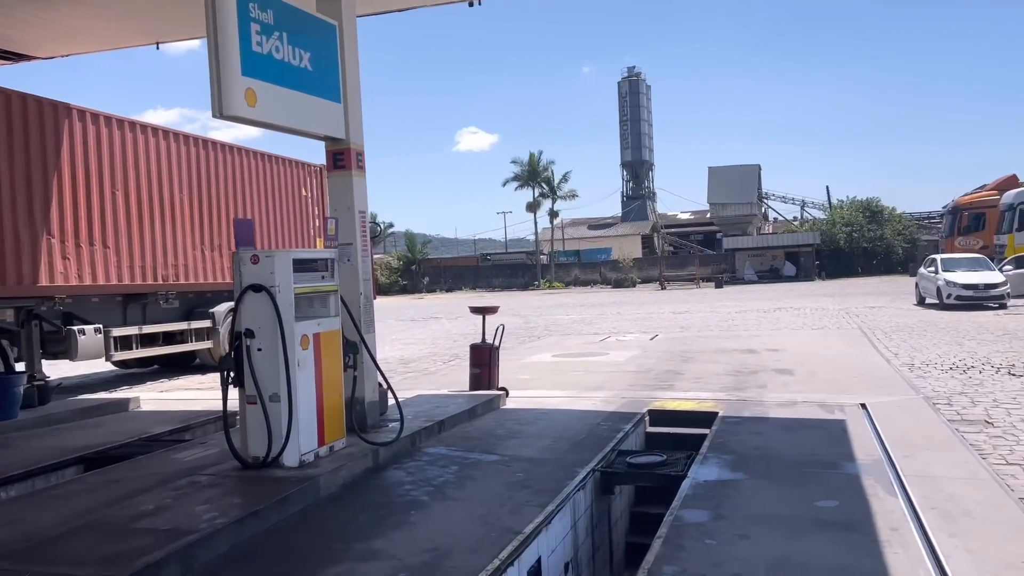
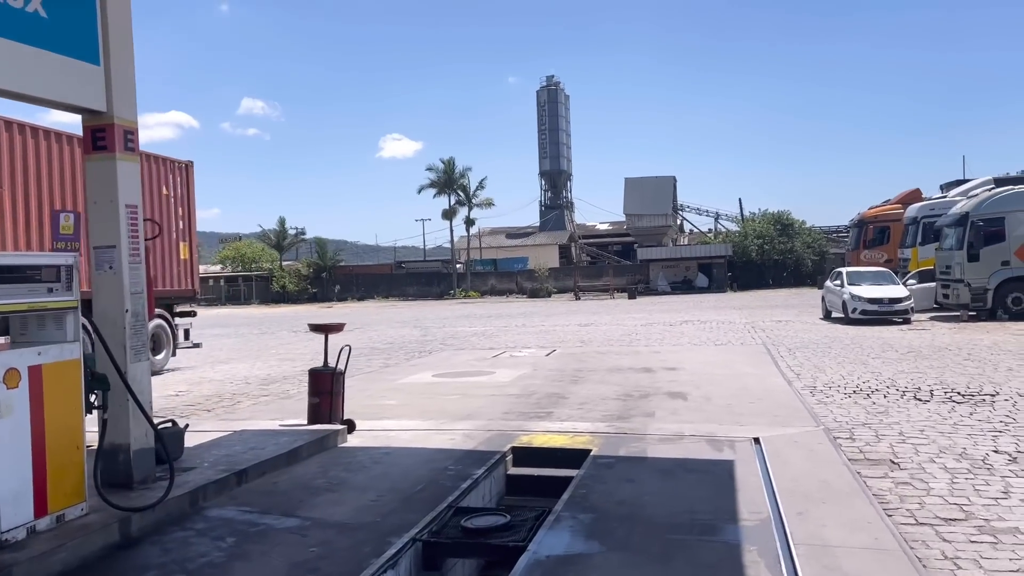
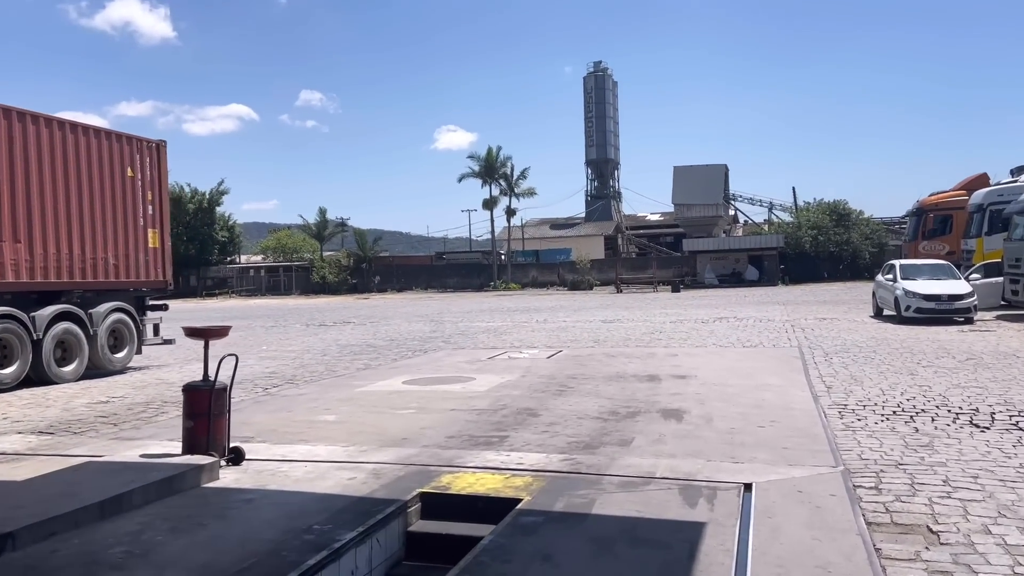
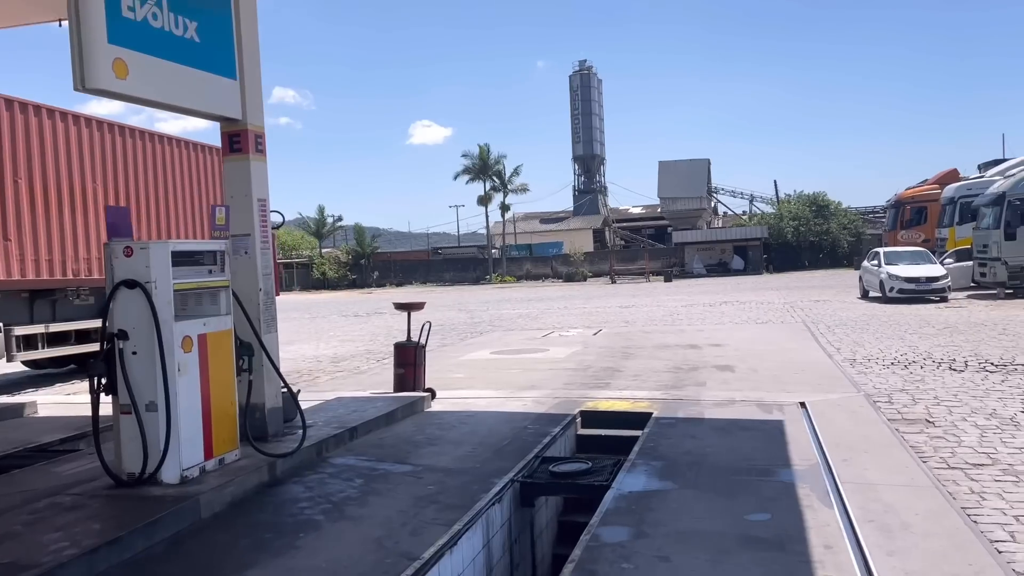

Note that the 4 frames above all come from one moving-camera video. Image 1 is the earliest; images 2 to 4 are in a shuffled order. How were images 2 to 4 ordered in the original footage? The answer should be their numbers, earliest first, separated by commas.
4, 2, 3
